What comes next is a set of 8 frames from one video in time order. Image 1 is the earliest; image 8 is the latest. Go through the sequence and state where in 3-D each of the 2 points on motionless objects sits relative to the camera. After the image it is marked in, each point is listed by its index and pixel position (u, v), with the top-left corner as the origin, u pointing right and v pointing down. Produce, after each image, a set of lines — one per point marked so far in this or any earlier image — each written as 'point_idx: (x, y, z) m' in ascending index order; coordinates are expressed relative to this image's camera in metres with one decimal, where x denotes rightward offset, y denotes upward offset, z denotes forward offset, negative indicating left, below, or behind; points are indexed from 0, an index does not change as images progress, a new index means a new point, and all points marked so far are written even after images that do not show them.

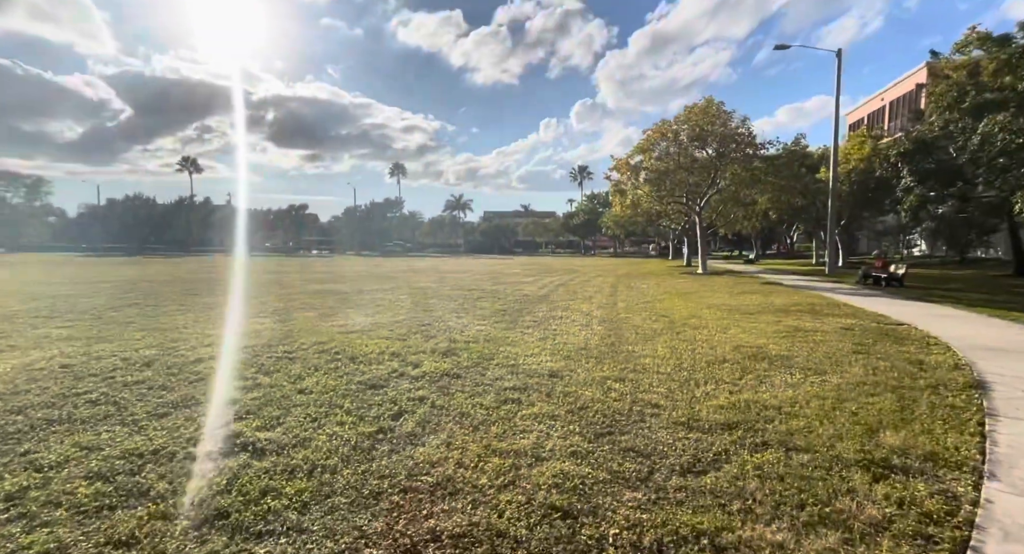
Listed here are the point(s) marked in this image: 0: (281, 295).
0: (-5.1, -0.5, +15.3) m
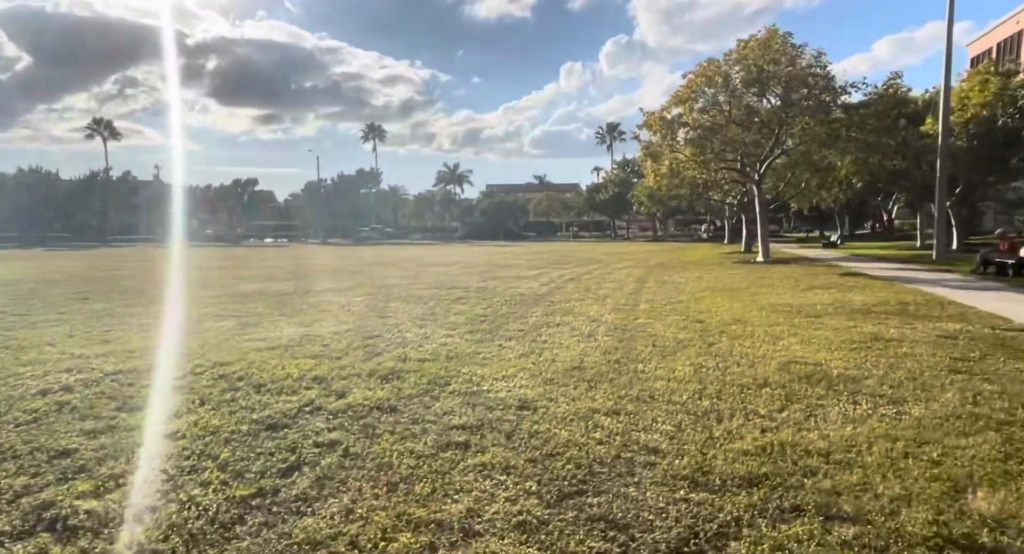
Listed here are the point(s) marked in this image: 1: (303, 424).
0: (-4.9, -0.4, +13.1) m
1: (-1.5, -1.0, +4.9) m
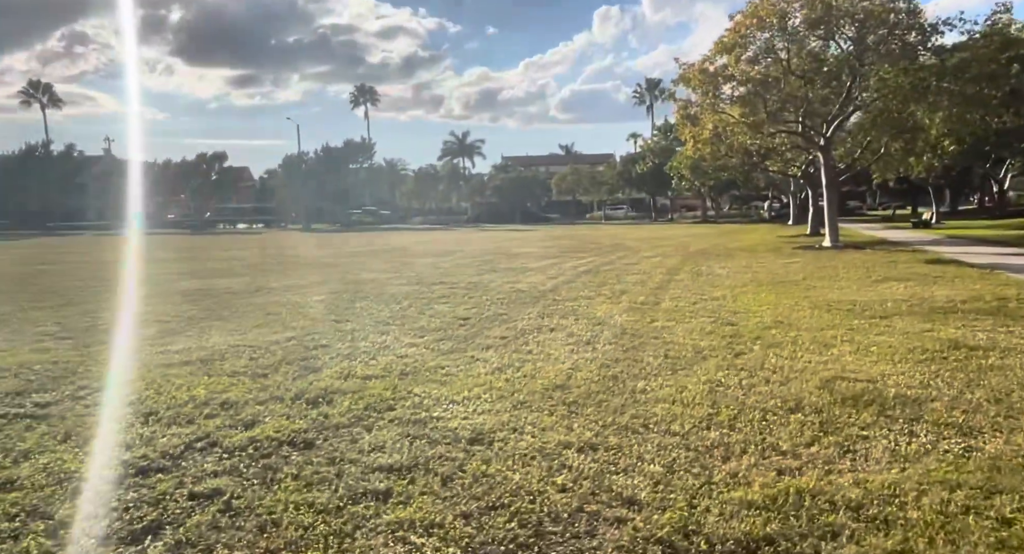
0: (-5.0, -0.4, +12.2) m
1: (-1.8, -1.0, +3.9) m
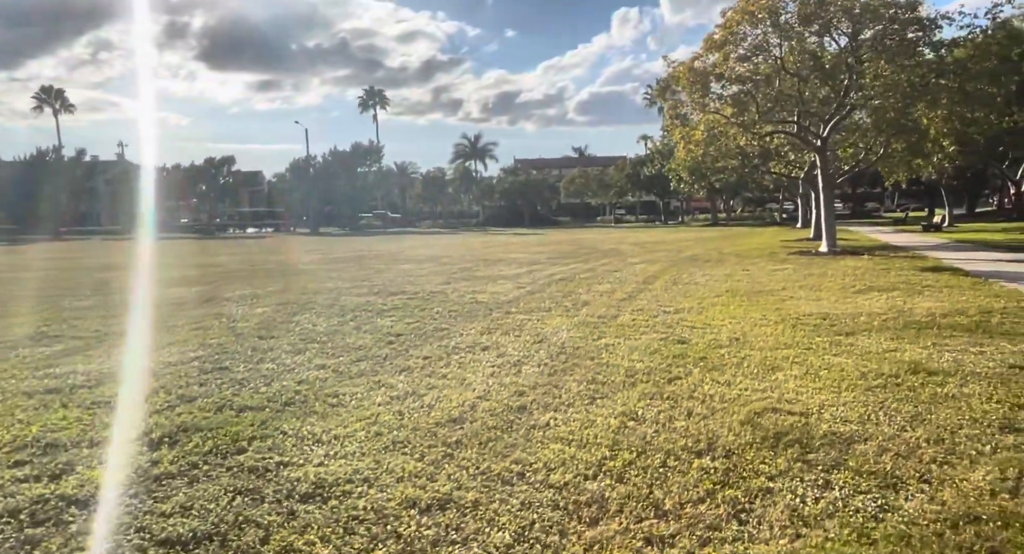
0: (-5.8, -0.6, +11.7) m
1: (-2.7, -1.2, +3.3) m
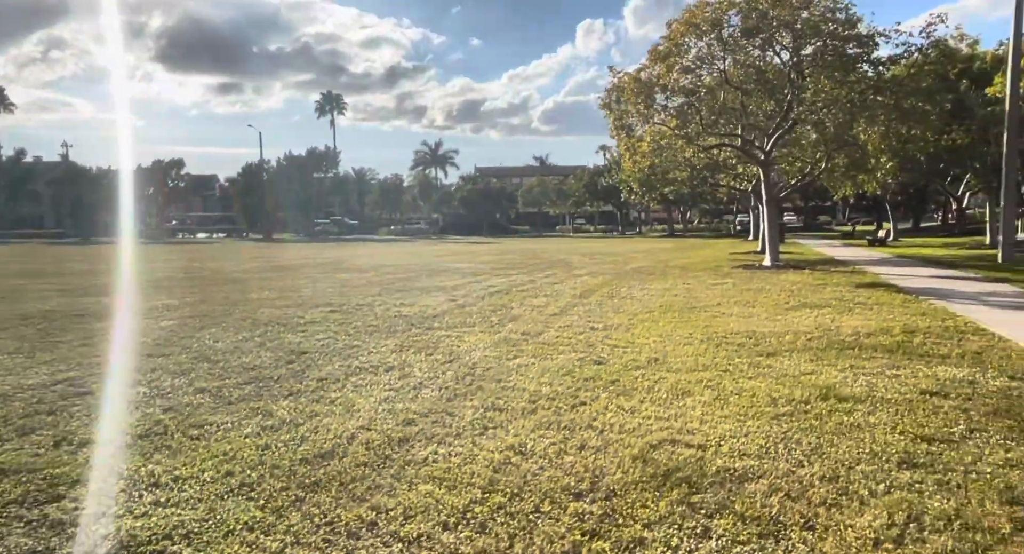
0: (-7.0, -0.8, +10.9) m
1: (-3.5, -1.3, +2.7) m
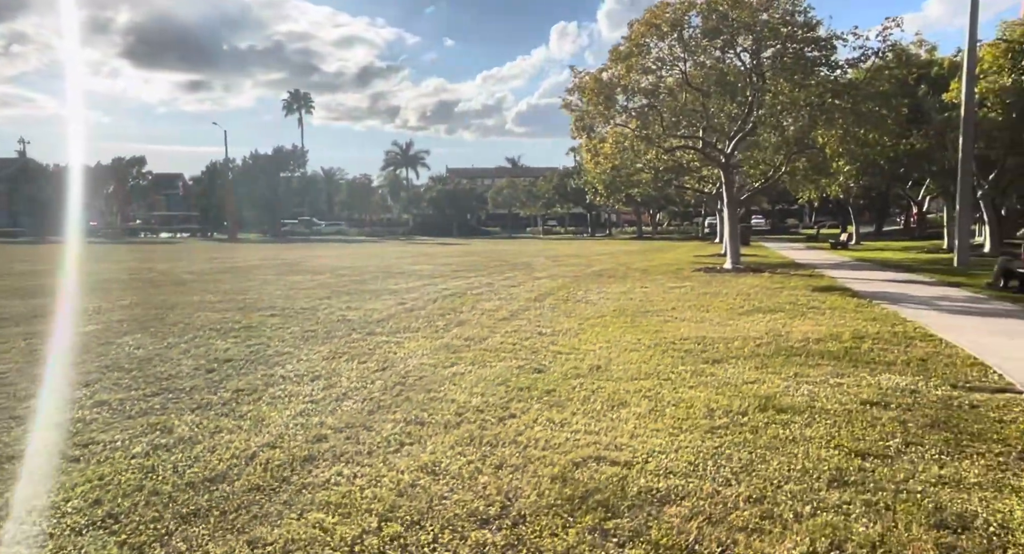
0: (-7.9, -0.8, +10.2) m
1: (-4.0, -1.4, +2.2) m
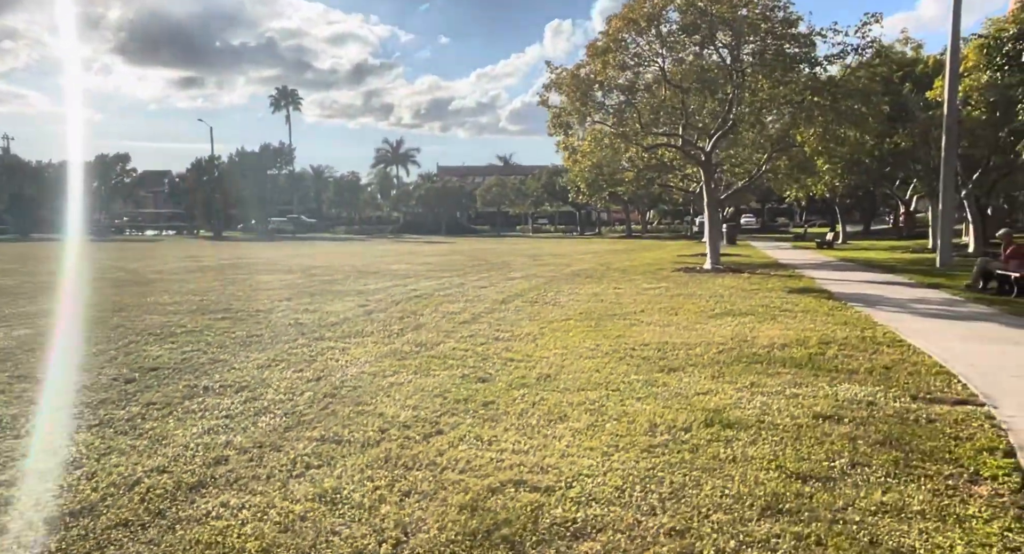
0: (-8.5, -0.8, +9.7) m
1: (-4.5, -1.4, +1.8) m
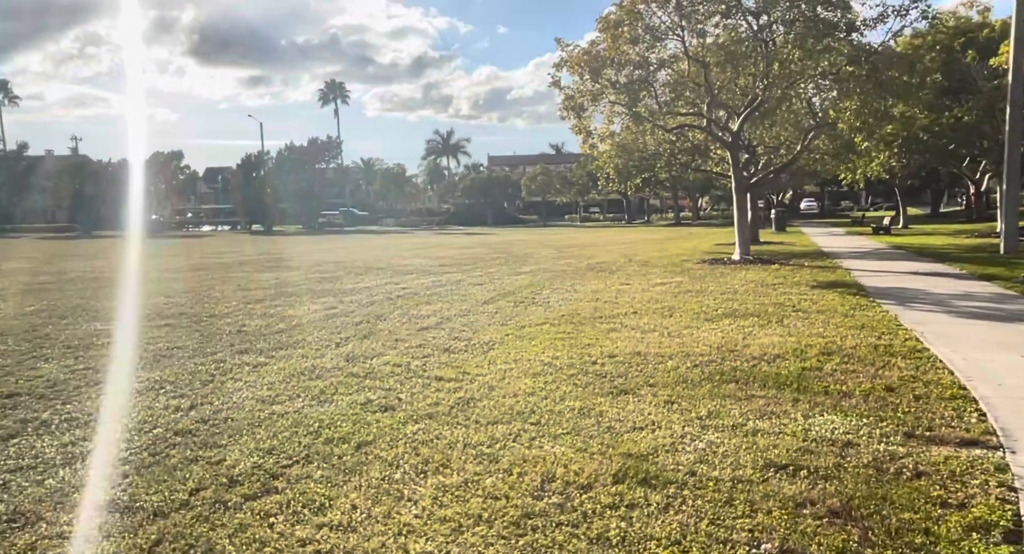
0: (-9.2, -1.0, +9.1) m
1: (-5.8, -1.7, +0.9) m
